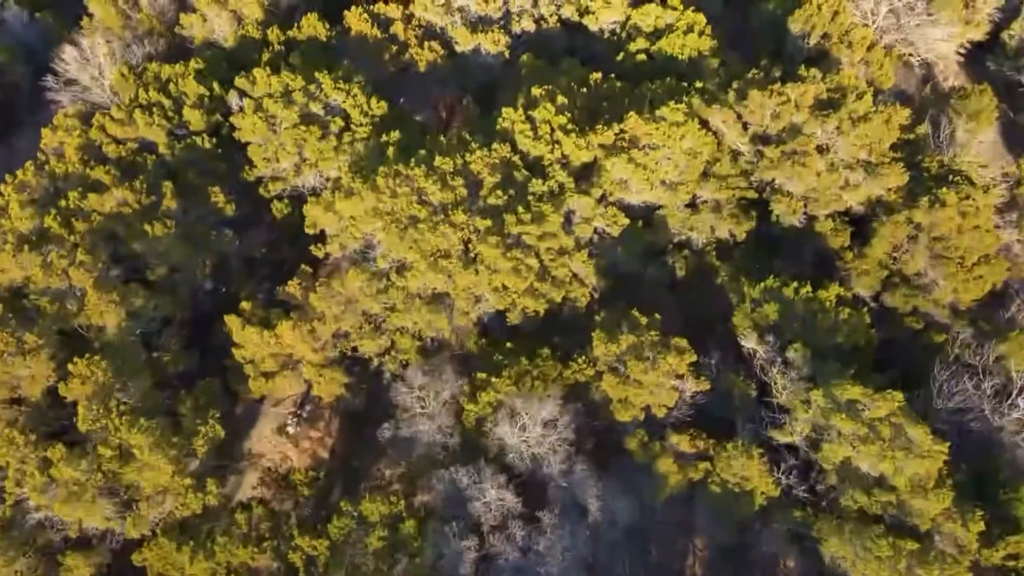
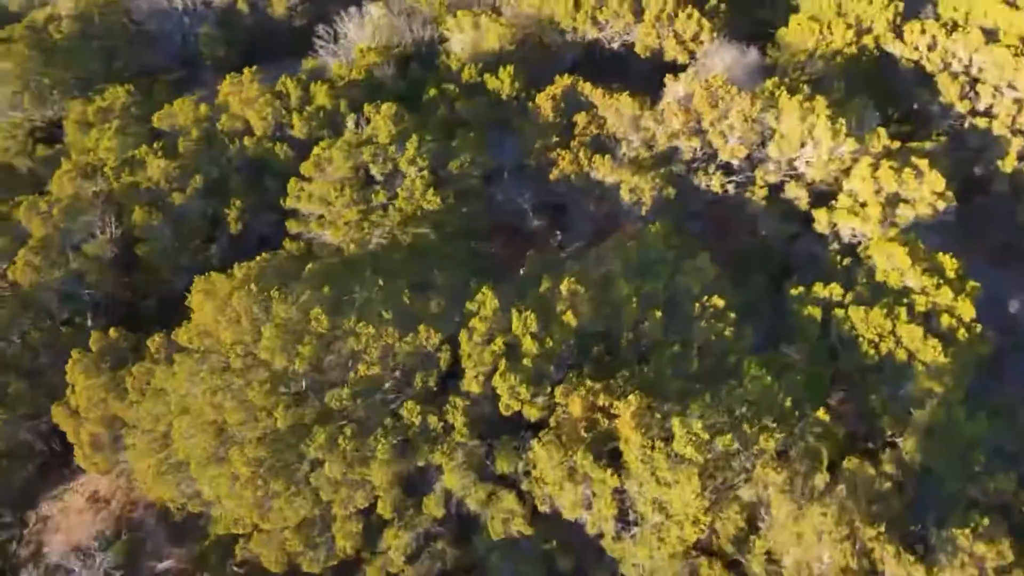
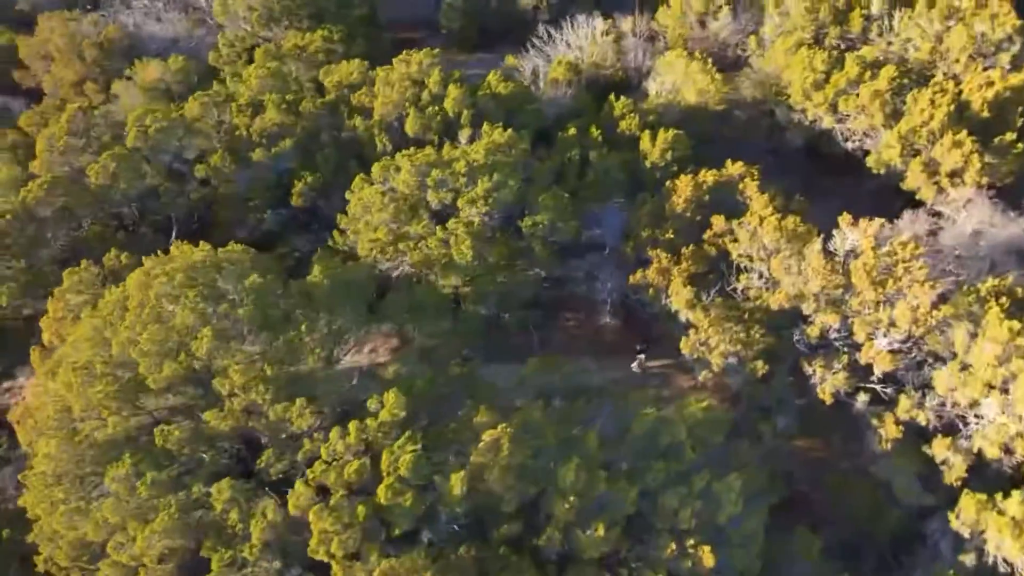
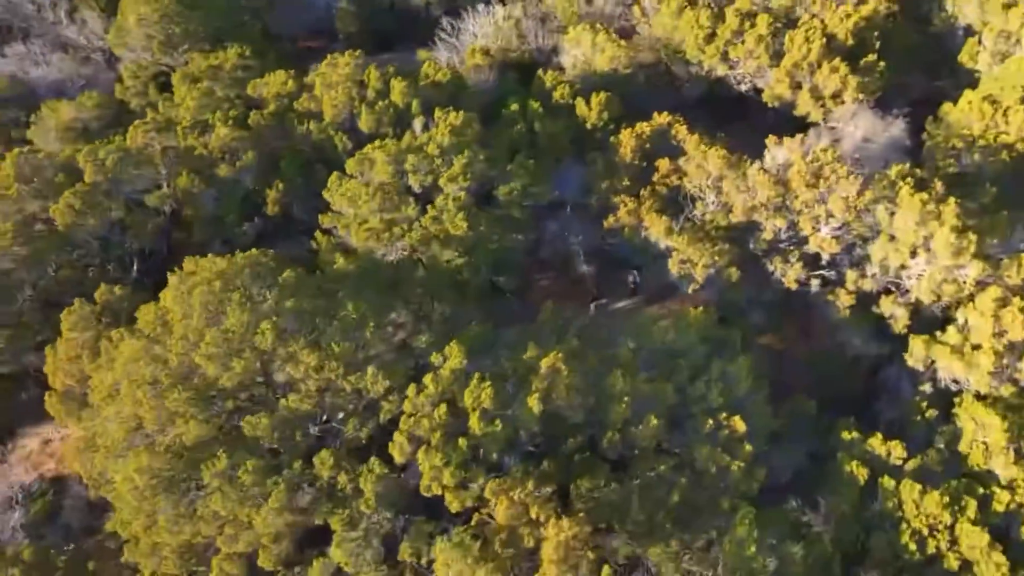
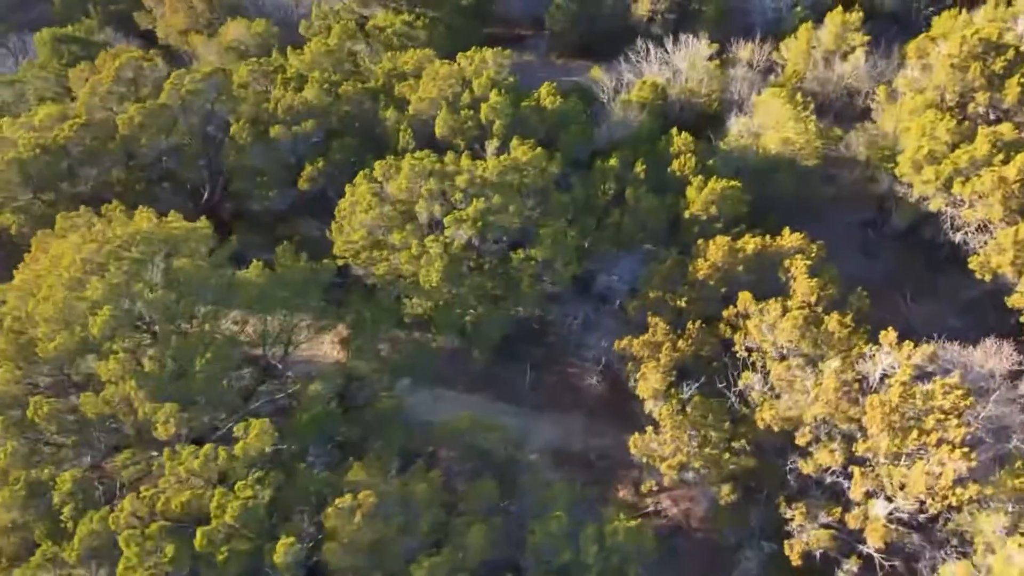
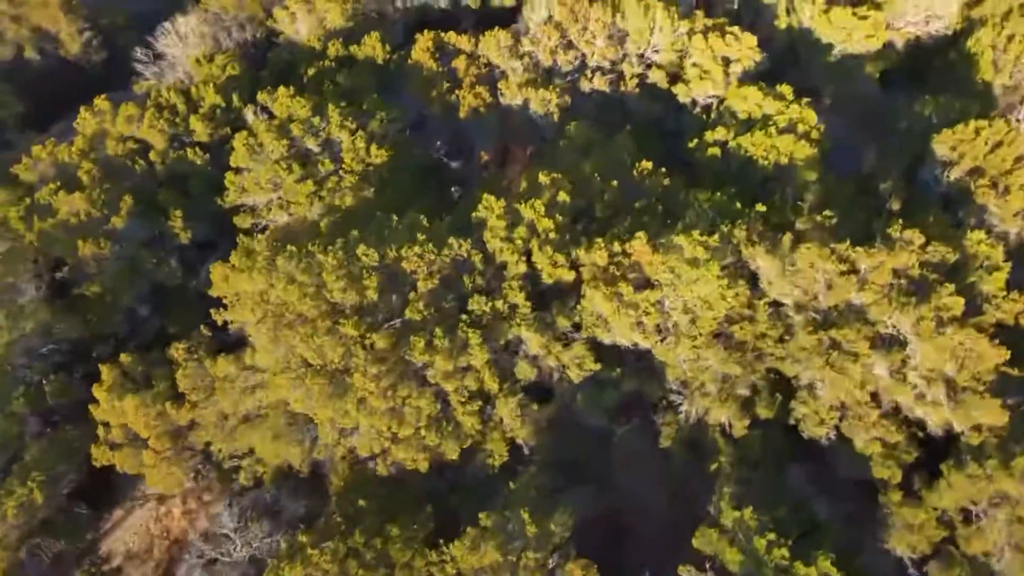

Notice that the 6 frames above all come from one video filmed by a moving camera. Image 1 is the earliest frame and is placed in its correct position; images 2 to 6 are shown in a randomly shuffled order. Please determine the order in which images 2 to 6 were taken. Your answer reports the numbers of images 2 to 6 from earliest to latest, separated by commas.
6, 2, 4, 3, 5
